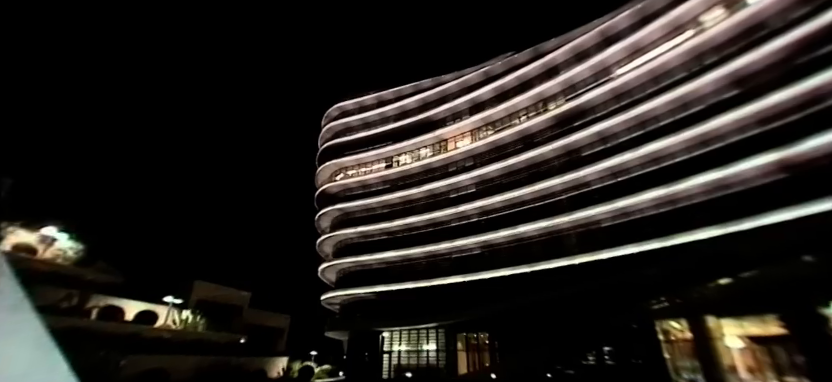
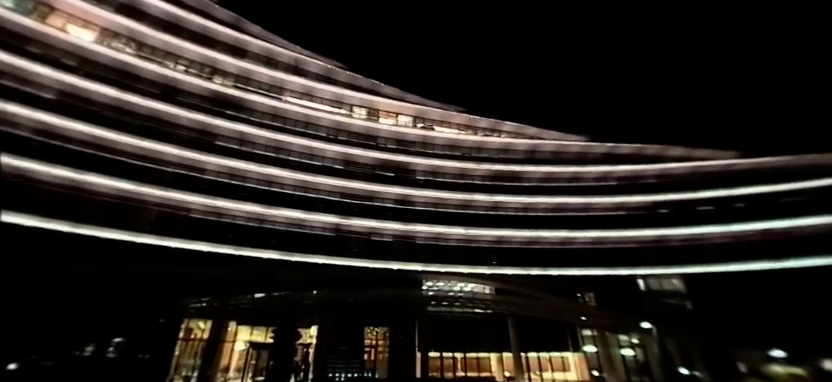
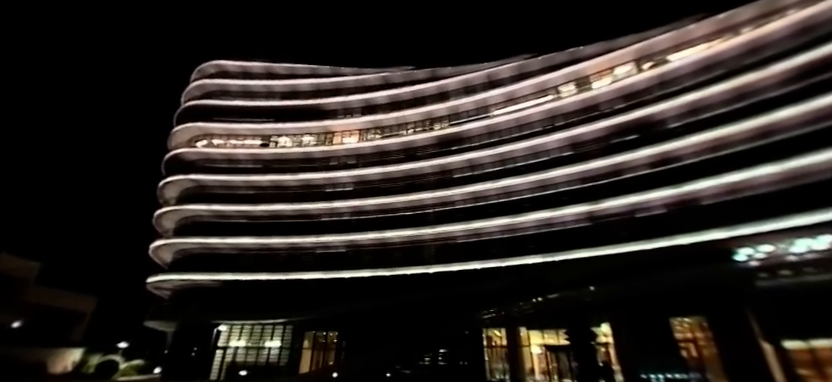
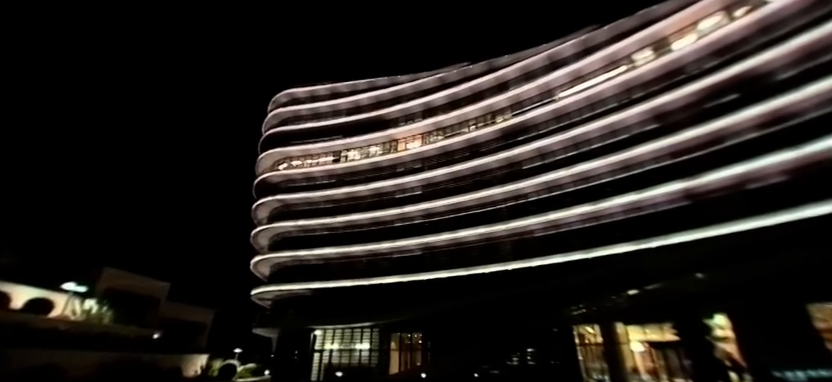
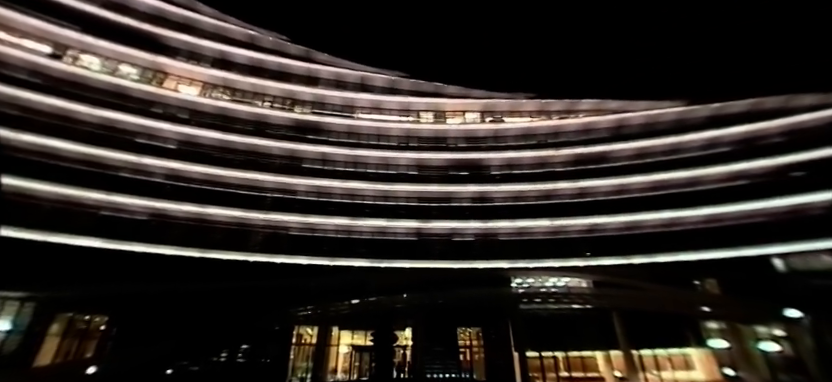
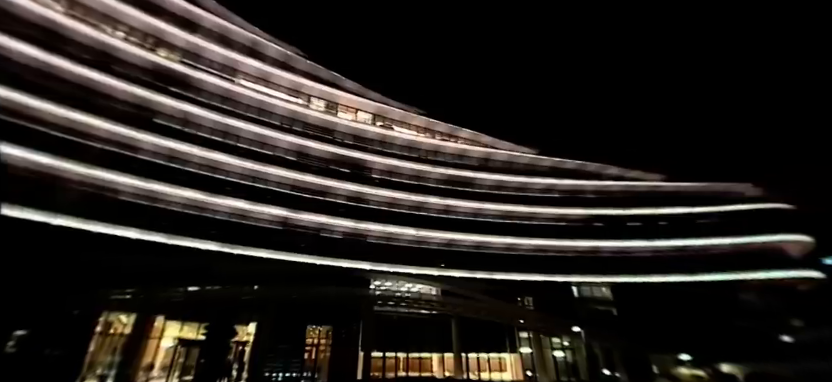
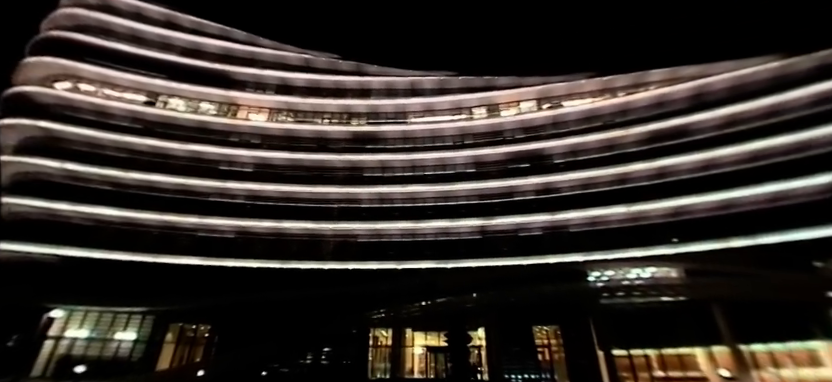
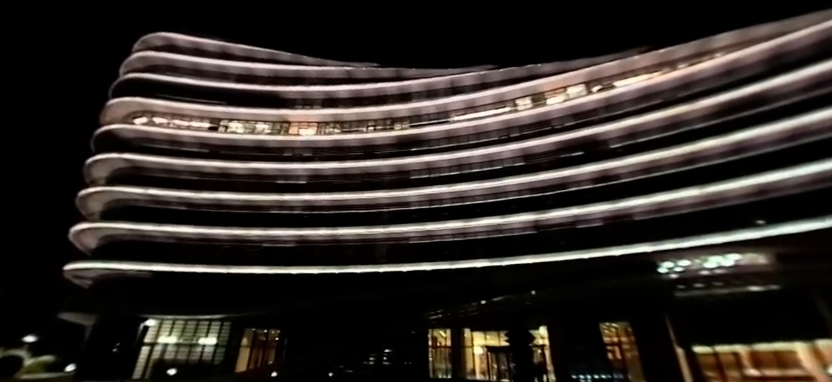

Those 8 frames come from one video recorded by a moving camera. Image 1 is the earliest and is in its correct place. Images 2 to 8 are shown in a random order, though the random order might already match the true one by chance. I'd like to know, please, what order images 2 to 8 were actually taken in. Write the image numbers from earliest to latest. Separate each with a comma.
4, 3, 8, 7, 5, 2, 6
